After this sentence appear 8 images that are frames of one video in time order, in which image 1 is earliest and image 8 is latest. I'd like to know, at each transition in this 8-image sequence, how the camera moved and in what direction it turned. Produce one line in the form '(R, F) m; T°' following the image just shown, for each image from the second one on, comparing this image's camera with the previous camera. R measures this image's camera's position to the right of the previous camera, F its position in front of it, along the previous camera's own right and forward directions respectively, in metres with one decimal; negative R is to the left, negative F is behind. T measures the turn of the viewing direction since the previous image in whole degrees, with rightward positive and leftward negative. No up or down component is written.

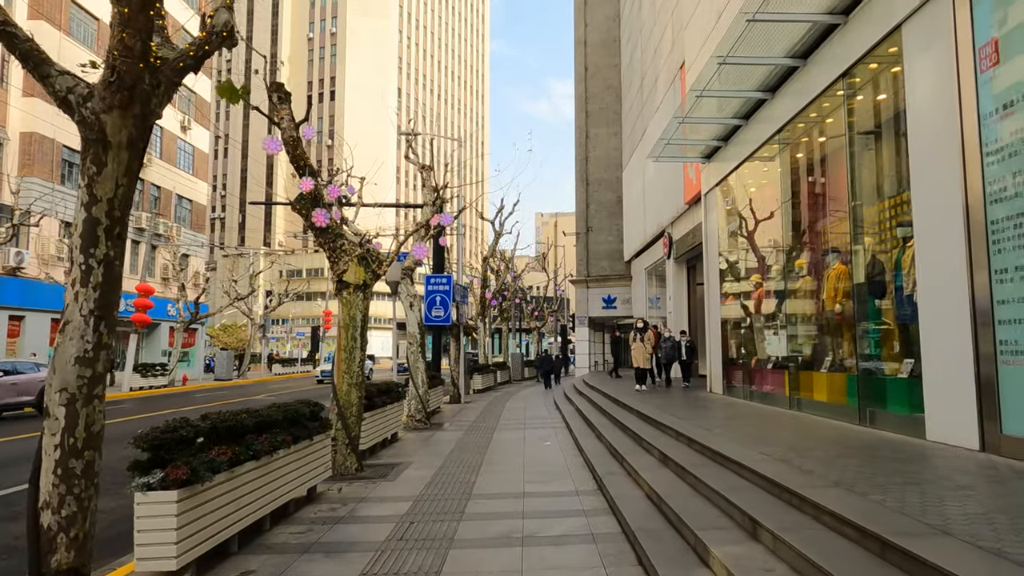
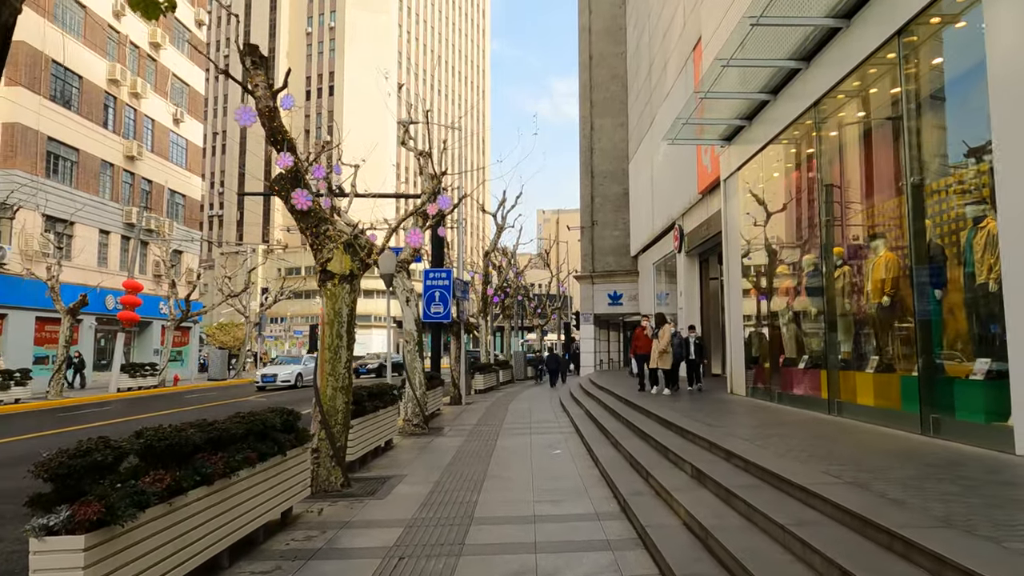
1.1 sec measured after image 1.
(-0.1, +1.0) m; 0°
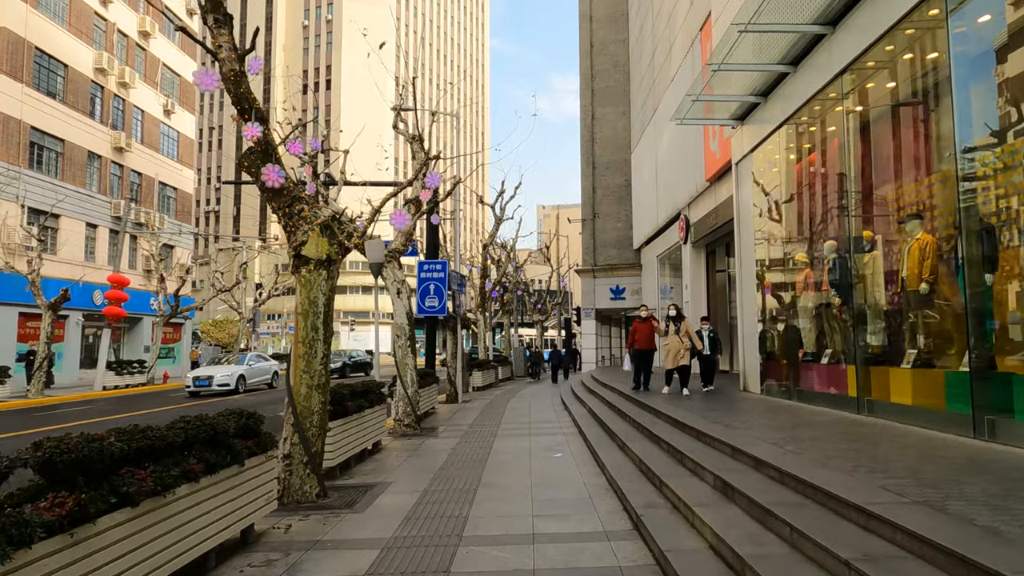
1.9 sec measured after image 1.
(0.0, +0.8) m; 0°
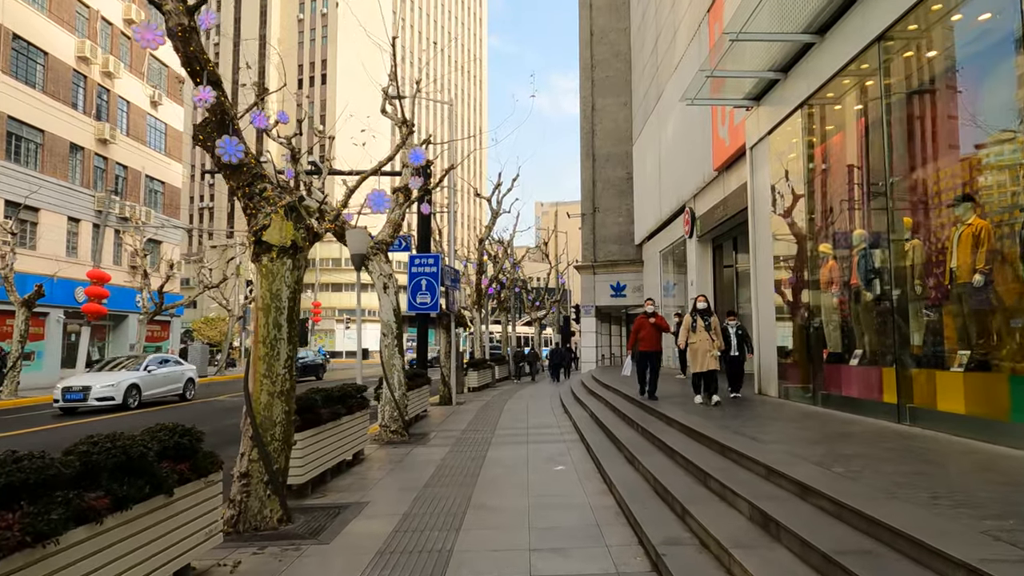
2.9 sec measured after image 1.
(0.0, +0.9) m; 0°
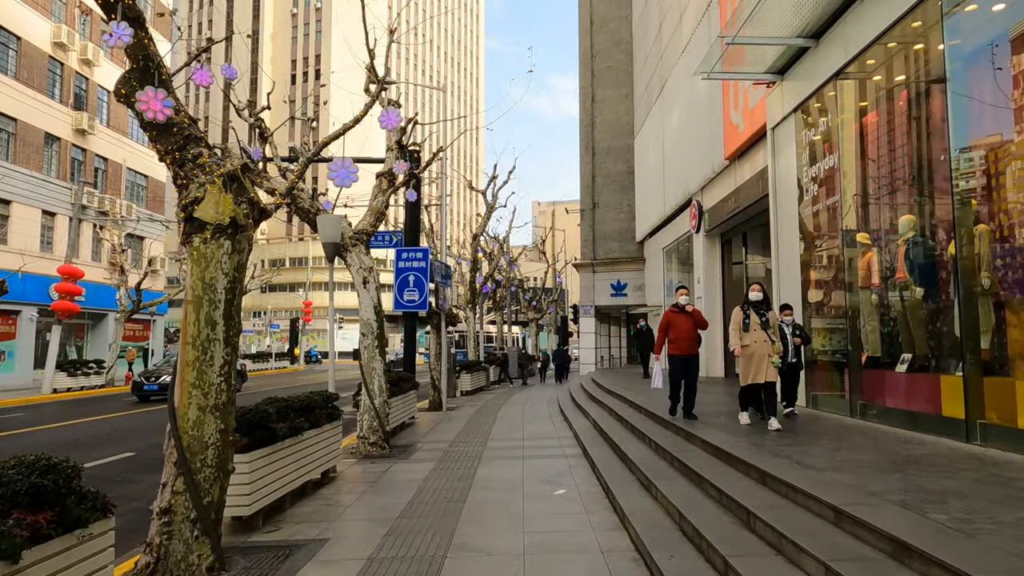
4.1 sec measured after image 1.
(0.0, +1.1) m; 0°
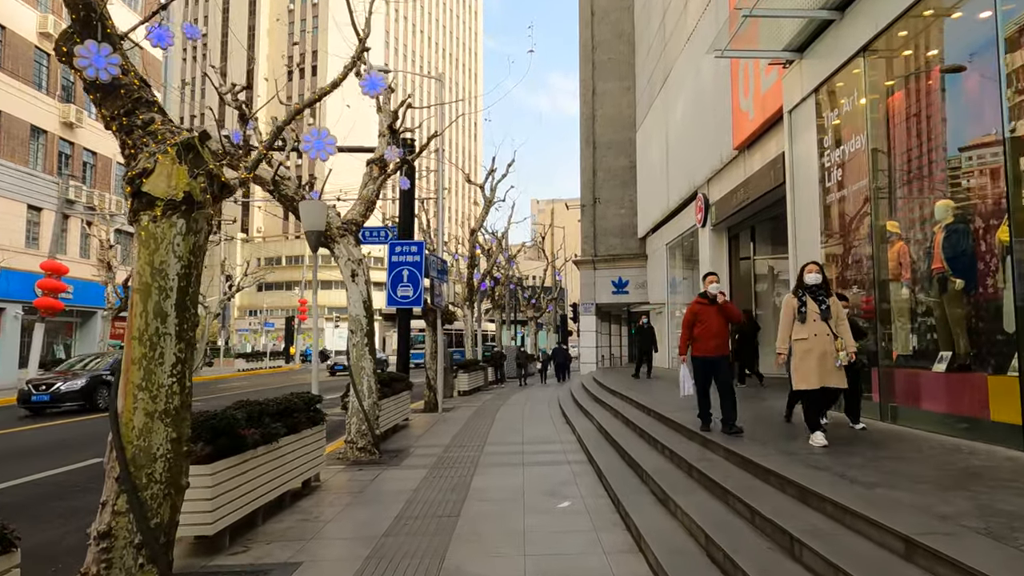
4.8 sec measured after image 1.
(0.0, +0.6) m; 0°
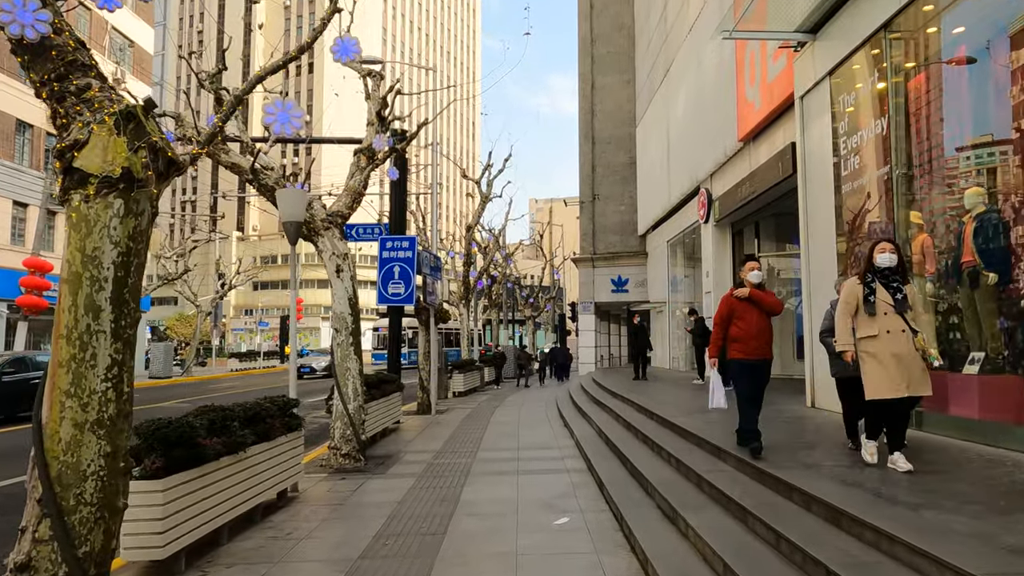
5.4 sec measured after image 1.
(+0.1, +0.5) m; 0°
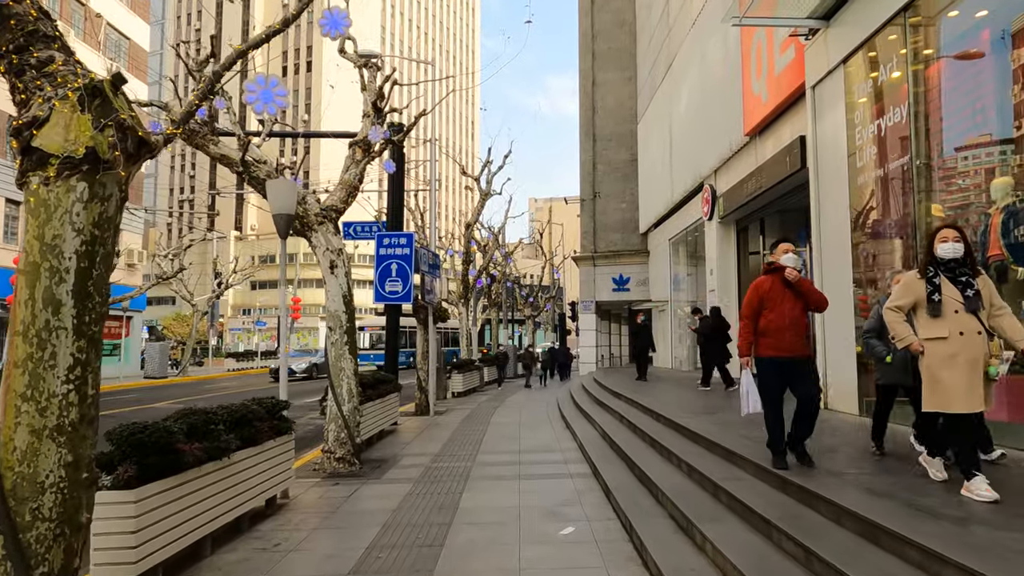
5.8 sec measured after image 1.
(0.0, +0.3) m; 0°
